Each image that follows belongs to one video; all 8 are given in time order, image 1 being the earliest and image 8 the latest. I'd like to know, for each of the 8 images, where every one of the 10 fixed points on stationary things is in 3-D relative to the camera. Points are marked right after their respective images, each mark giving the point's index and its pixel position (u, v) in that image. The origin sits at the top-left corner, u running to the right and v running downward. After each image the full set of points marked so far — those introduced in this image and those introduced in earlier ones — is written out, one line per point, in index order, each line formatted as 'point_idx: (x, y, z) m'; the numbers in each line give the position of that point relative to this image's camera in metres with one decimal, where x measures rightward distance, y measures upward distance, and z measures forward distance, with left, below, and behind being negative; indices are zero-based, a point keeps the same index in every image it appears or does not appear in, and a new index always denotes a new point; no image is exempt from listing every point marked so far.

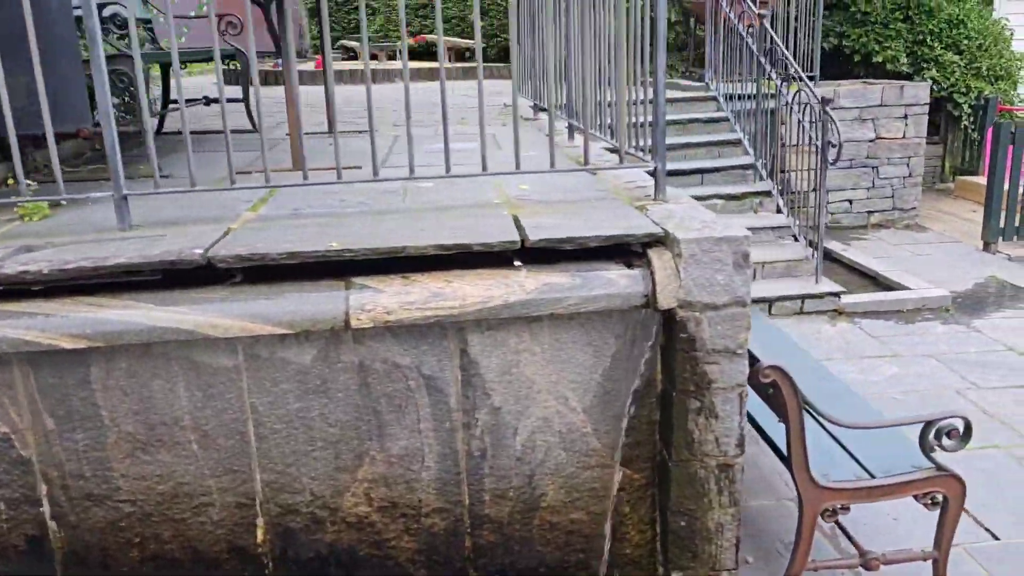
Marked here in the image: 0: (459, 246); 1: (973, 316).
0: (-0.1, +0.1, +1.9) m
1: (+2.4, -0.1, +4.7) m
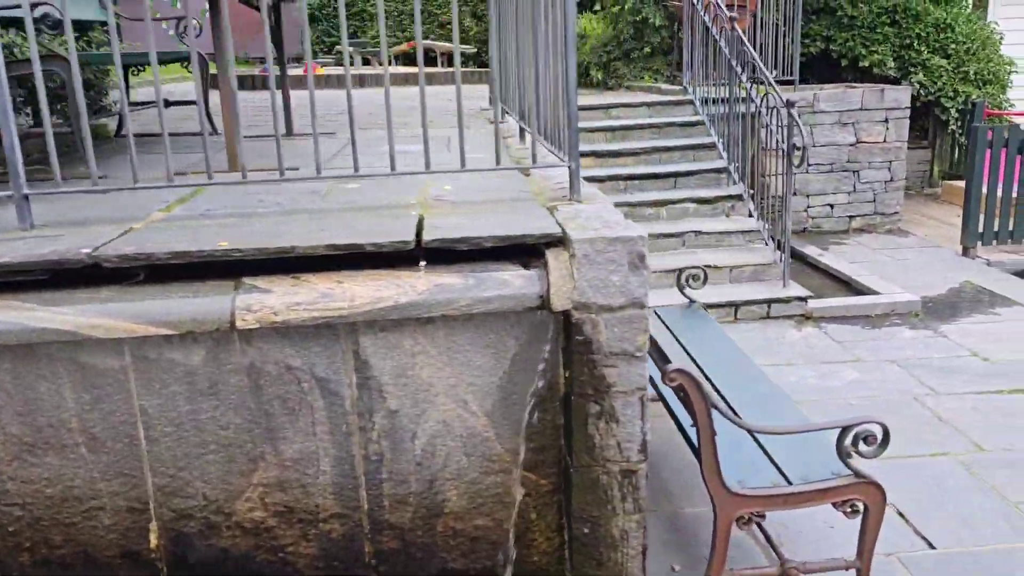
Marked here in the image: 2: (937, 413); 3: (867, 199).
0: (-0.3, +0.1, +1.9) m
1: (+2.2, -0.2, +4.6) m
2: (+1.6, -0.5, +3.5) m
3: (+2.7, +0.7, +6.9) m
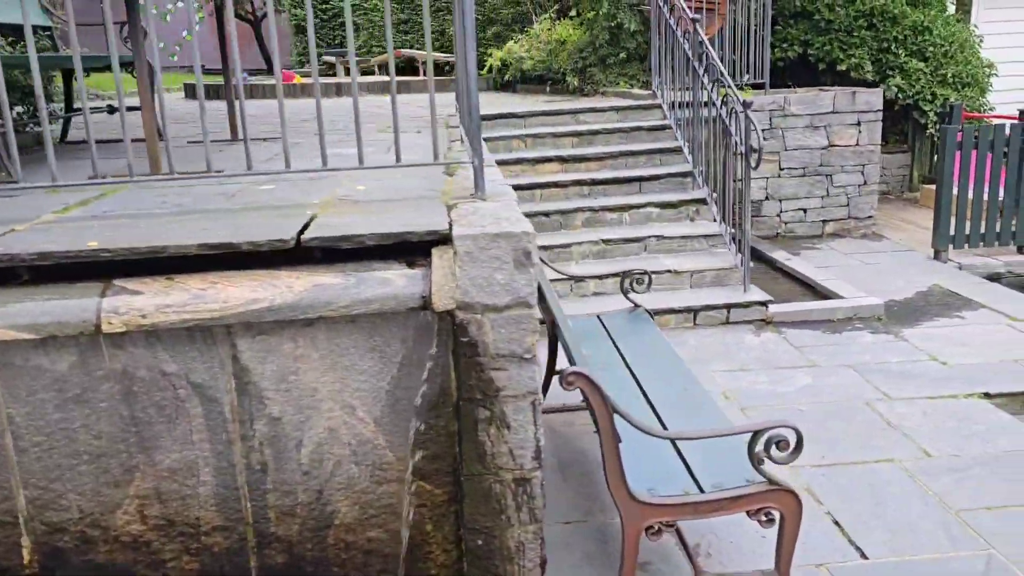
0: (-0.6, +0.1, +1.8) m
1: (+2.0, -0.2, +4.5) m
2: (+1.4, -0.5, +3.4) m
3: (+2.5, +0.6, +6.8) m
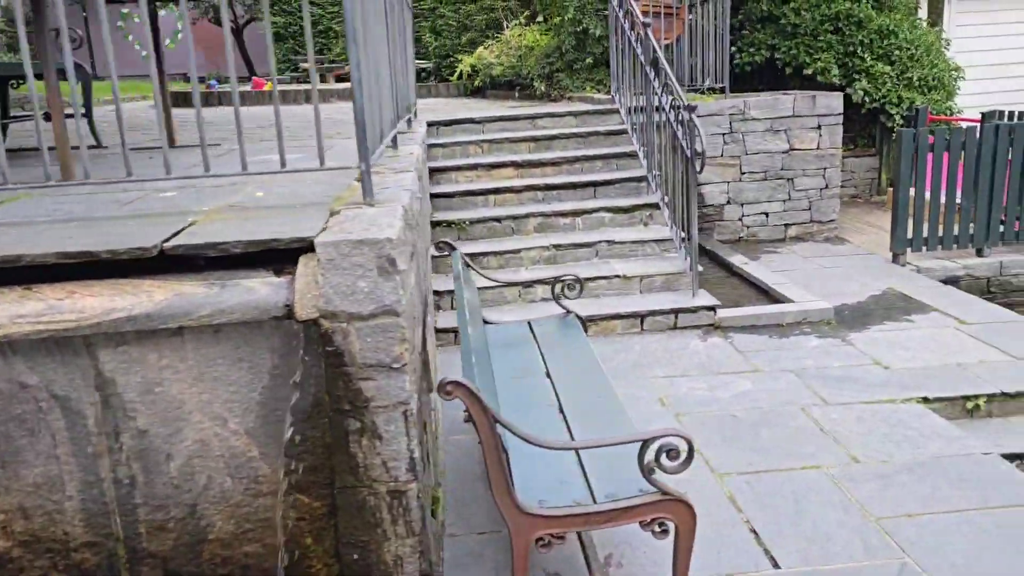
0: (-0.8, +0.1, +1.7) m
1: (+1.7, -0.2, +4.5) m
2: (+1.1, -0.5, +3.3) m
3: (+2.2, +0.6, +6.8) m
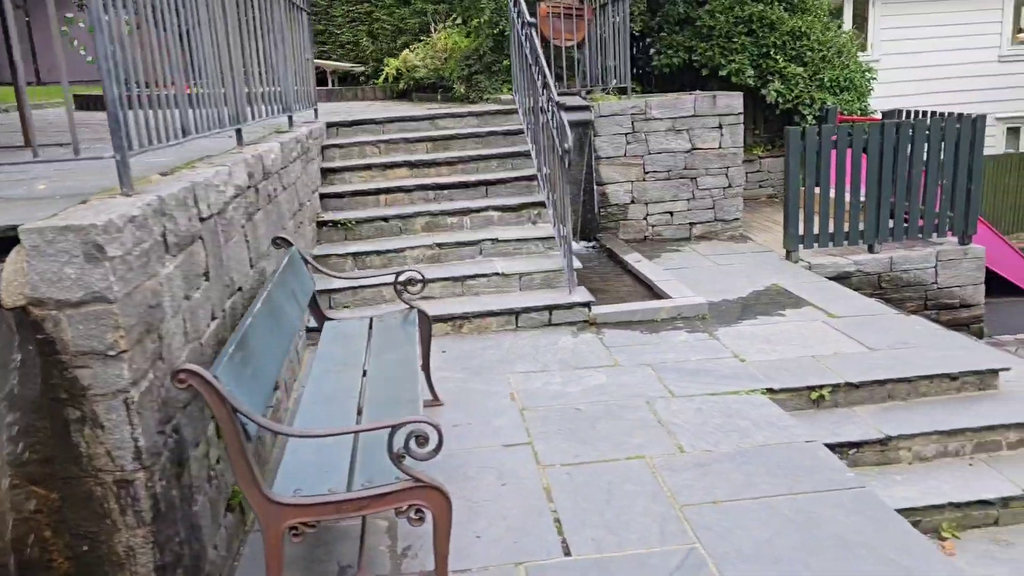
0: (-1.4, +0.1, +1.7) m
1: (+1.1, -0.2, +4.5) m
2: (+0.5, -0.5, +3.3) m
3: (+1.5, +0.6, +6.9) m
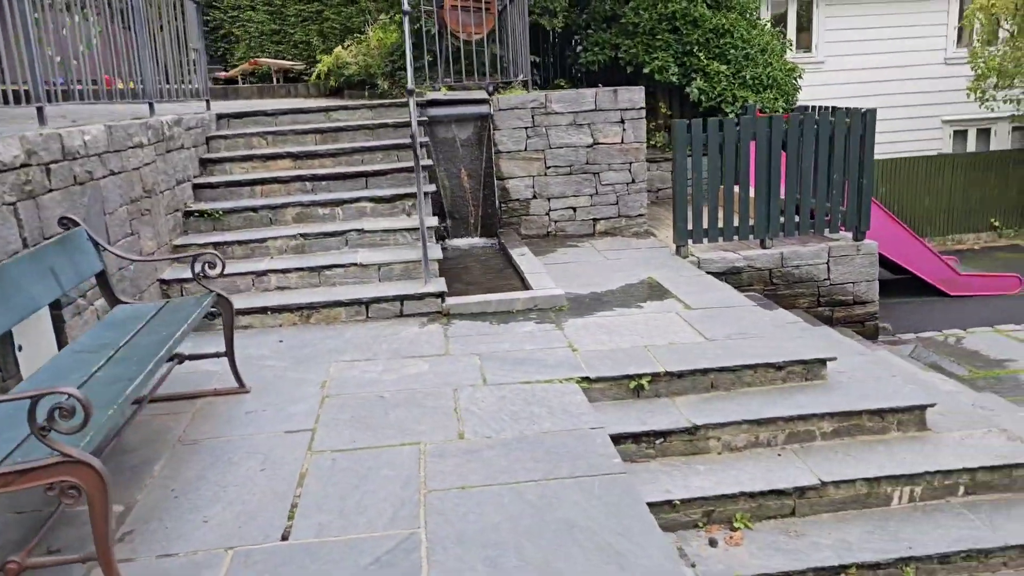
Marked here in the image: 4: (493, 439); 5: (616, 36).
0: (-2.1, +0.2, +1.6) m
1: (+0.3, -0.1, +4.5) m
2: (-0.2, -0.4, +3.3) m
3: (+0.7, +0.7, +6.8) m
4: (-0.1, -0.5, +2.9) m
5: (+1.0, +2.4, +8.6) m
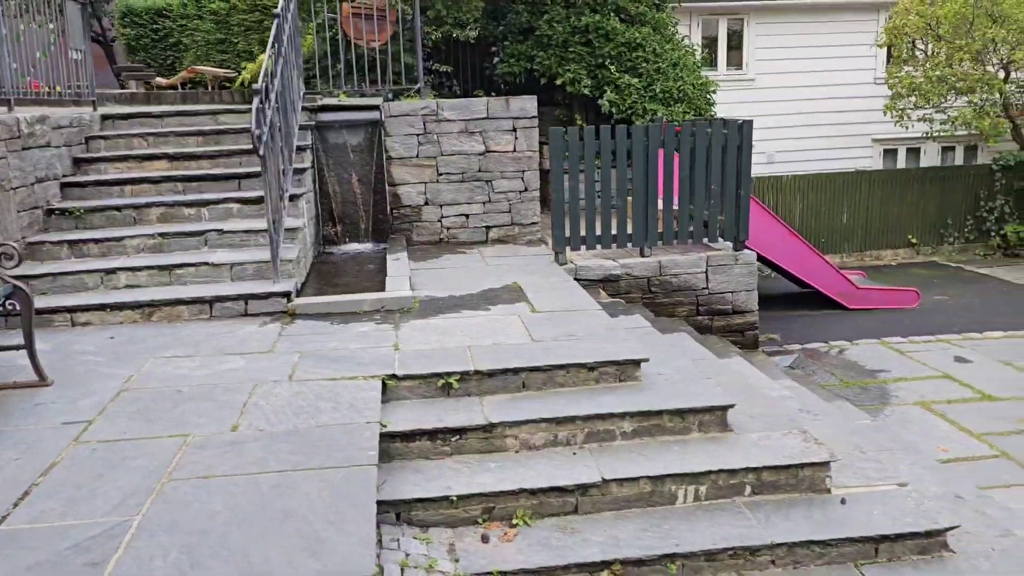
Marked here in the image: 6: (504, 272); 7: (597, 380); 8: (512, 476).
0: (-2.8, +0.2, +1.6) m
1: (-0.5, -0.1, +4.4) m
2: (-1.0, -0.4, +3.2) m
3: (-0.1, +0.6, +6.8) m
4: (-0.8, -0.5, +2.9) m
5: (+0.1, +2.3, +8.6) m
6: (0.0, +0.1, +5.6) m
7: (+0.4, -0.4, +3.7) m
8: (0.0, -0.7, +3.1) m
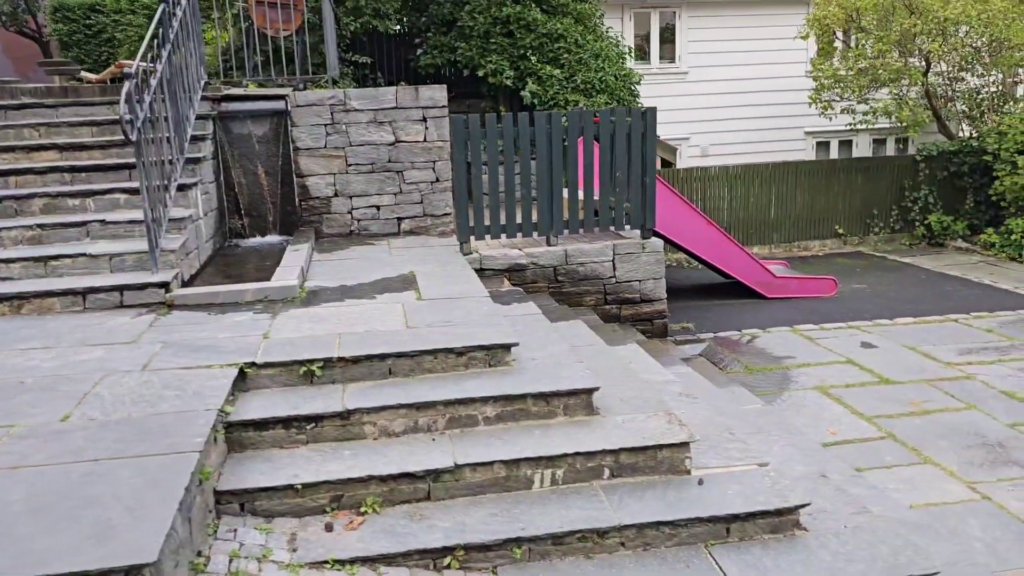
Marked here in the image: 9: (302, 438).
0: (-3.3, +0.3, +1.4) m
1: (-1.0, -0.1, +4.4) m
2: (-1.5, -0.4, +3.1) m
3: (-0.7, +0.7, +6.7) m
4: (-1.3, -0.4, +2.8) m
5: (-0.6, +2.4, +8.6) m
6: (-0.7, +0.2, +5.5) m
7: (-0.2, -0.3, +3.6) m
8: (-0.5, -0.6, +3.1) m
9: (-0.8, -0.5, +3.2) m
